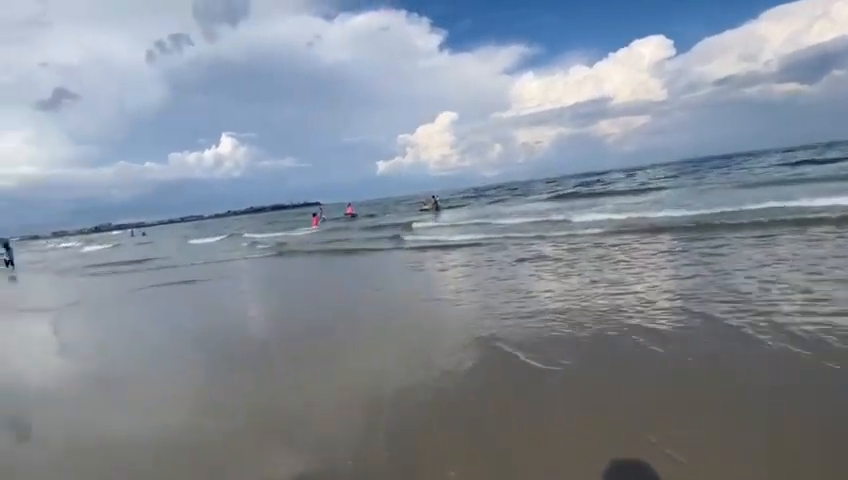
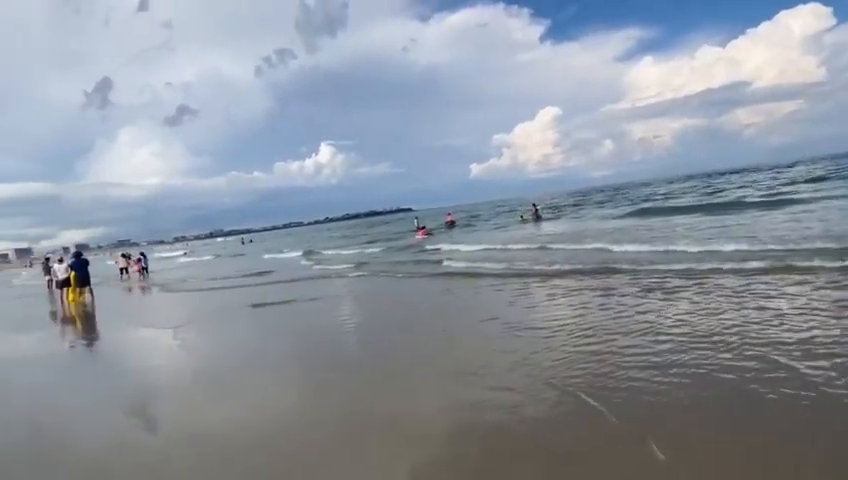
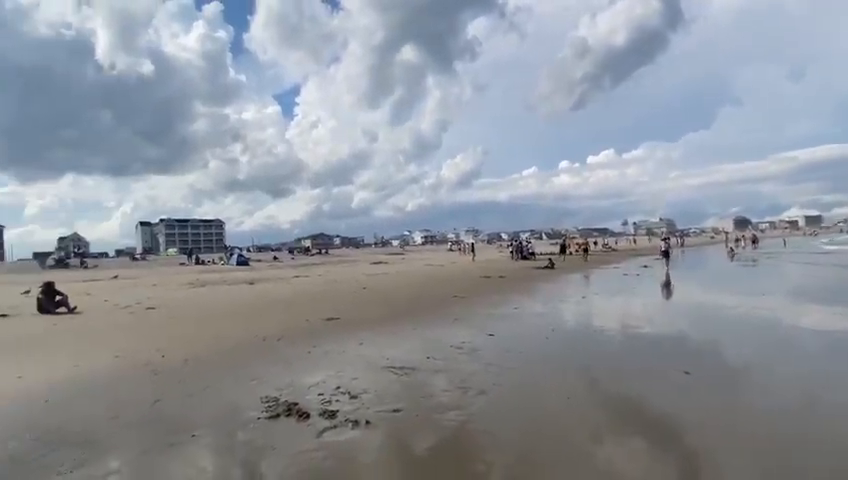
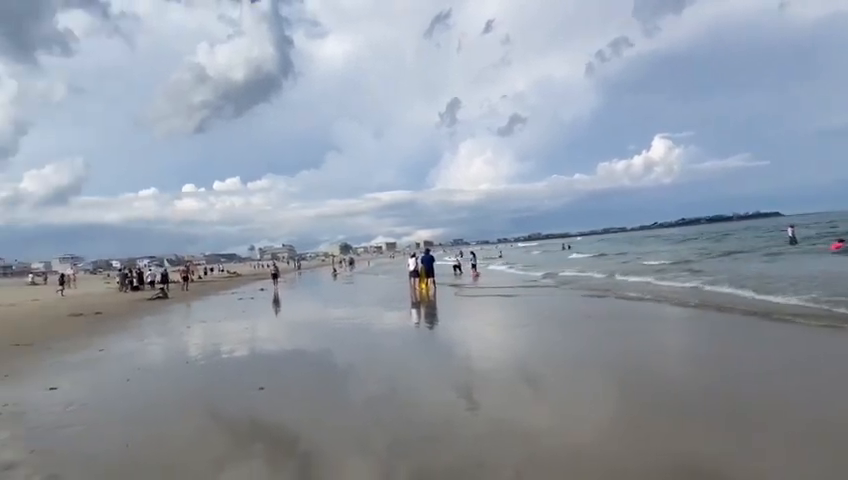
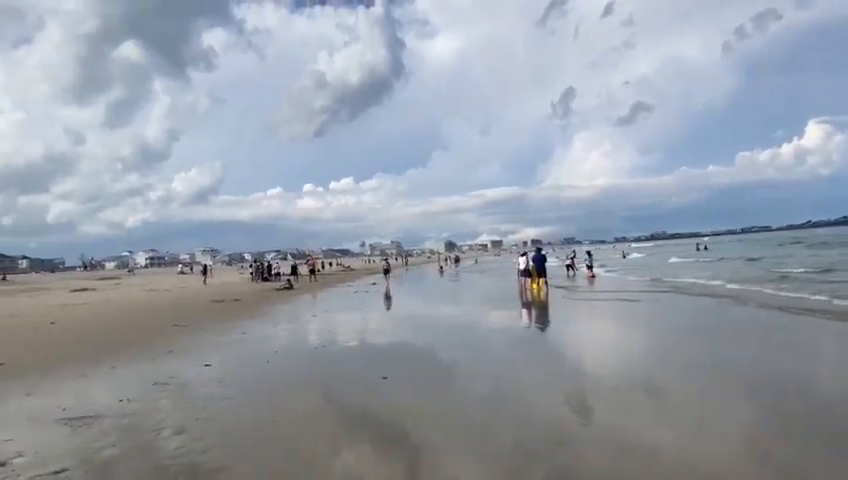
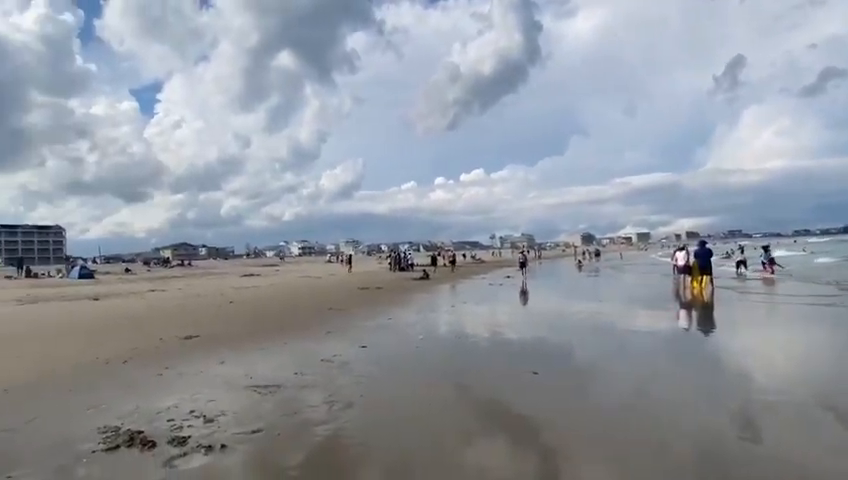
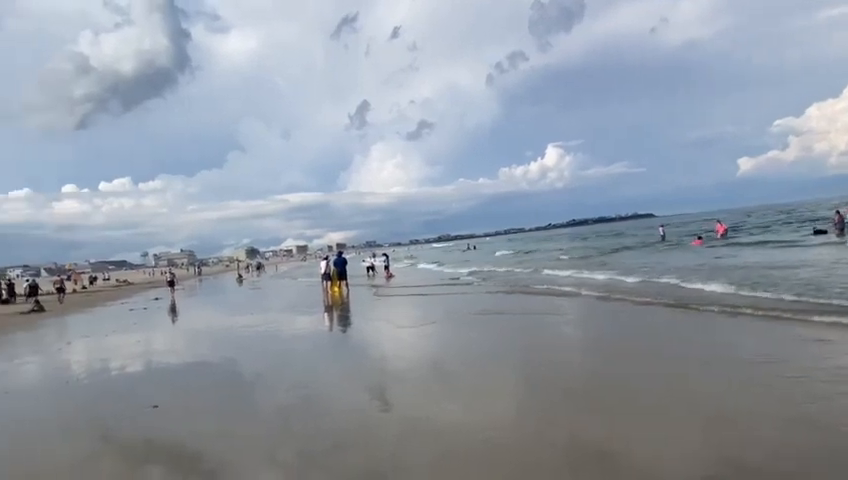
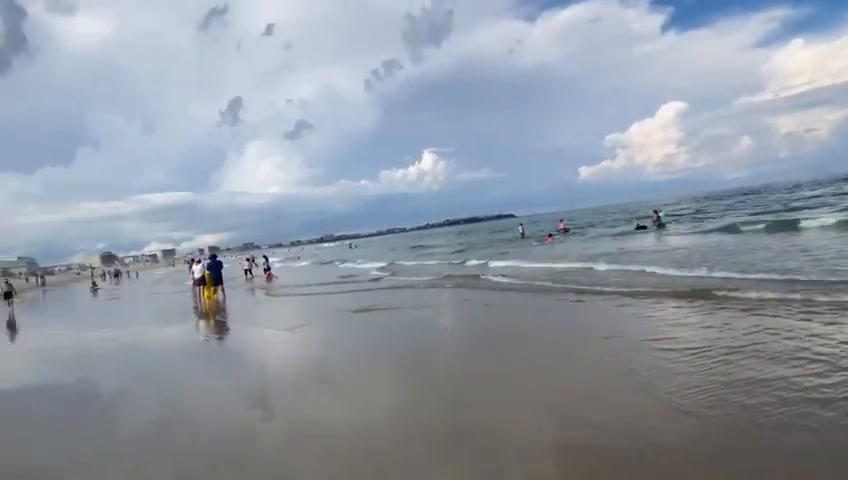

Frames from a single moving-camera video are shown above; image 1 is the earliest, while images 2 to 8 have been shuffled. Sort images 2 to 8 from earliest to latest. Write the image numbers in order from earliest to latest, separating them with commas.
2, 8, 7, 4, 5, 6, 3
